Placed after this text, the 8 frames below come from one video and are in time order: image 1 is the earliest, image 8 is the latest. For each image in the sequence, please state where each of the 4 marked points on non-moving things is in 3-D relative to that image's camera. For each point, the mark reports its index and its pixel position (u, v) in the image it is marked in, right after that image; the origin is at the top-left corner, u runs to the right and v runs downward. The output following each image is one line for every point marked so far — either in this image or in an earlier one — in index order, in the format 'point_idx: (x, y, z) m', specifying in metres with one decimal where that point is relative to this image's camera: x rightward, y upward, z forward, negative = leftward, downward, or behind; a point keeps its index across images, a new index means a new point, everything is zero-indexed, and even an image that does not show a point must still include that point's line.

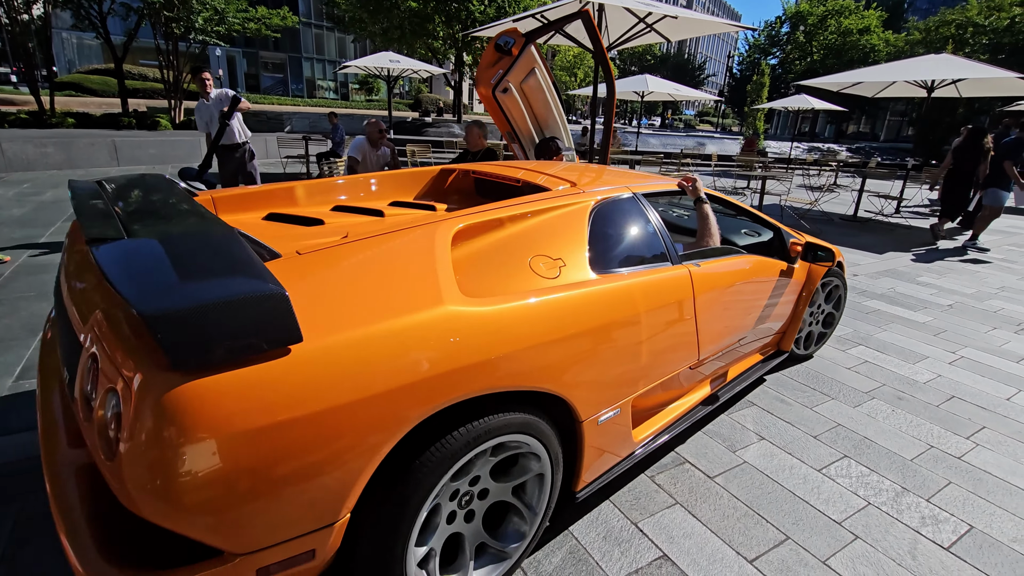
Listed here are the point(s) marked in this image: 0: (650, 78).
0: (+3.9, +5.9, +14.4) m
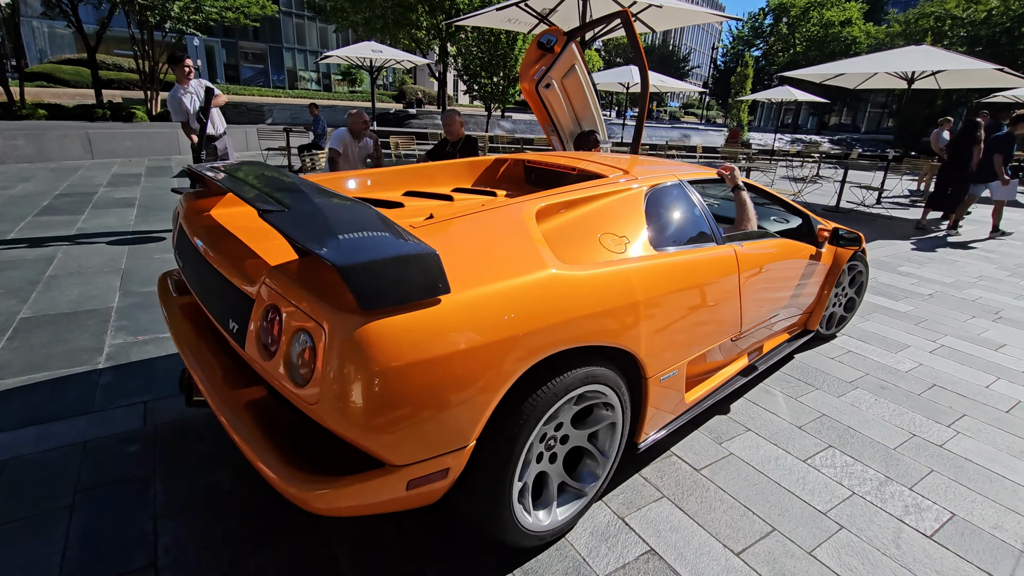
0: (+3.5, +6.2, +14.4) m
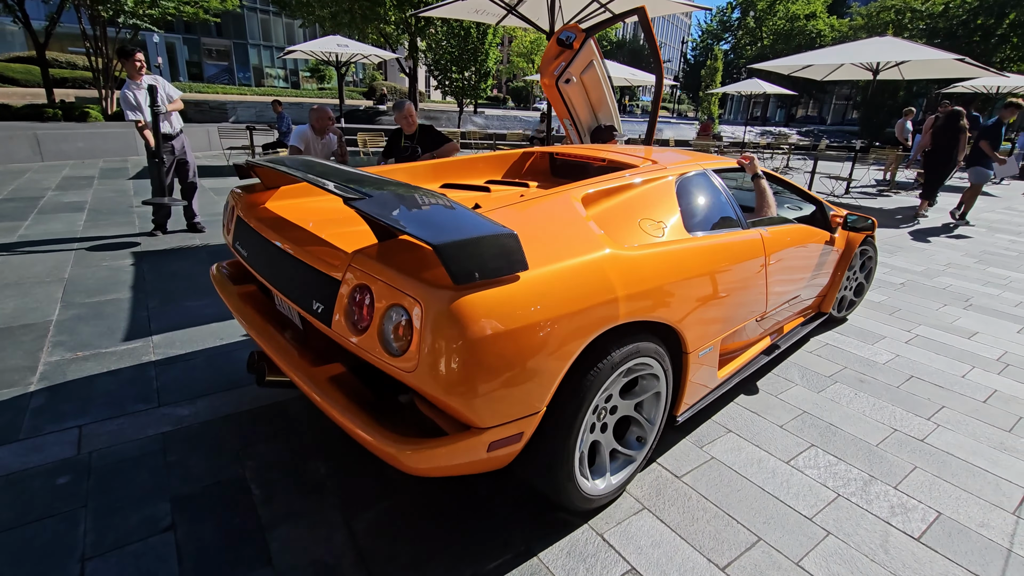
0: (+2.7, +6.3, +14.3) m
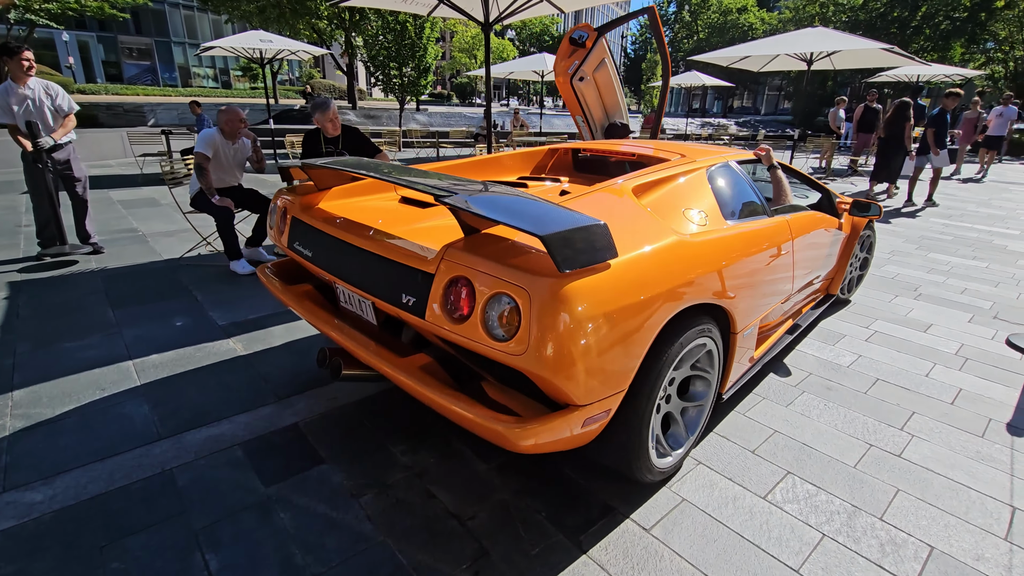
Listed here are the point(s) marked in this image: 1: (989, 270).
0: (+1.0, +6.4, +14.1) m
1: (+4.6, +0.2, +4.9) m
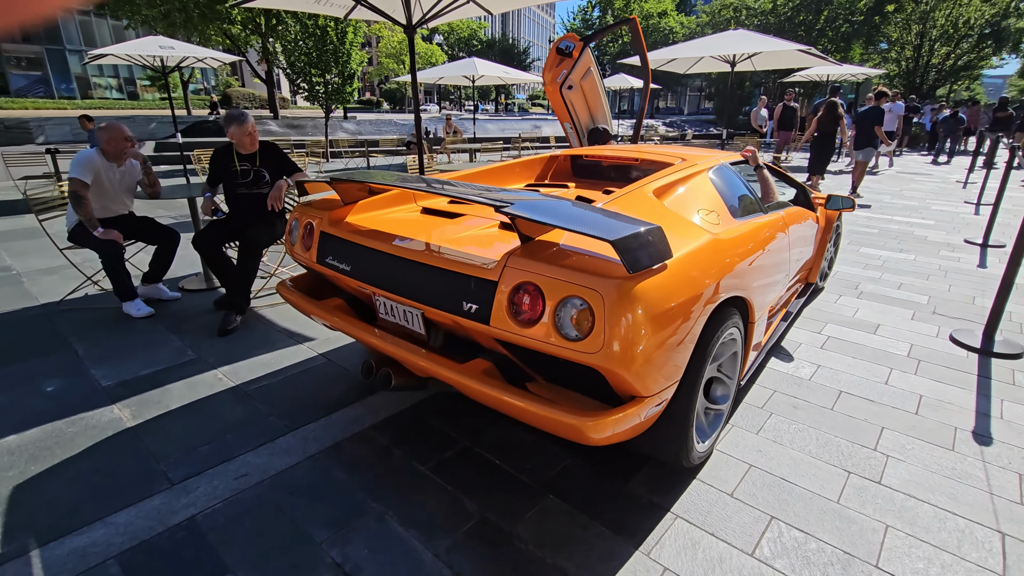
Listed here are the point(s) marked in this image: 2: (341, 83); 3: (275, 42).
0: (-0.9, +6.2, +13.8) m
1: (+4.0, +0.2, +5.1) m
2: (-5.3, +6.3, +15.8) m
3: (-7.8, +8.1, +16.7) m
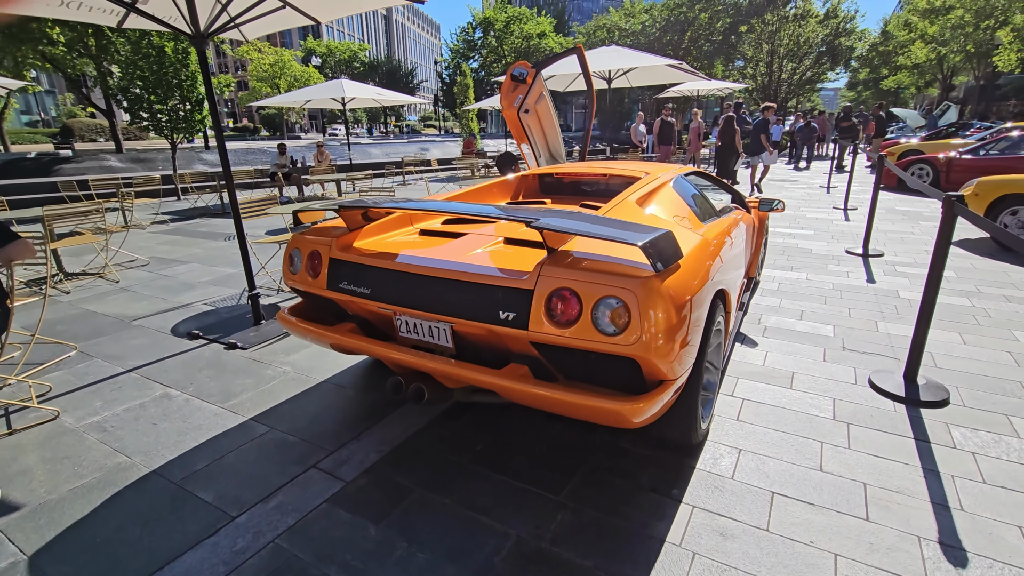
0: (-4.1, +5.1, +12.7) m
1: (+2.8, +0.1, +4.8) m
2: (-8.7, +4.8, +13.9) m
3: (-11.5, +6.3, +14.4) m
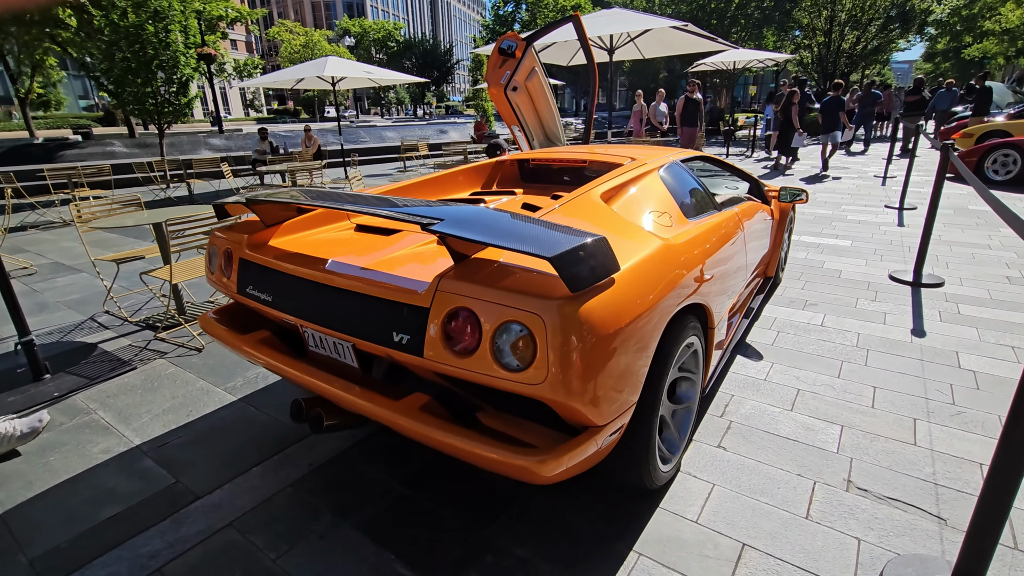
0: (-4.1, +5.2, +11.6) m
1: (+2.1, -0.3, +3.4) m
2: (-8.6, +5.0, +13.2) m
3: (-11.3, +6.6, +13.9) m
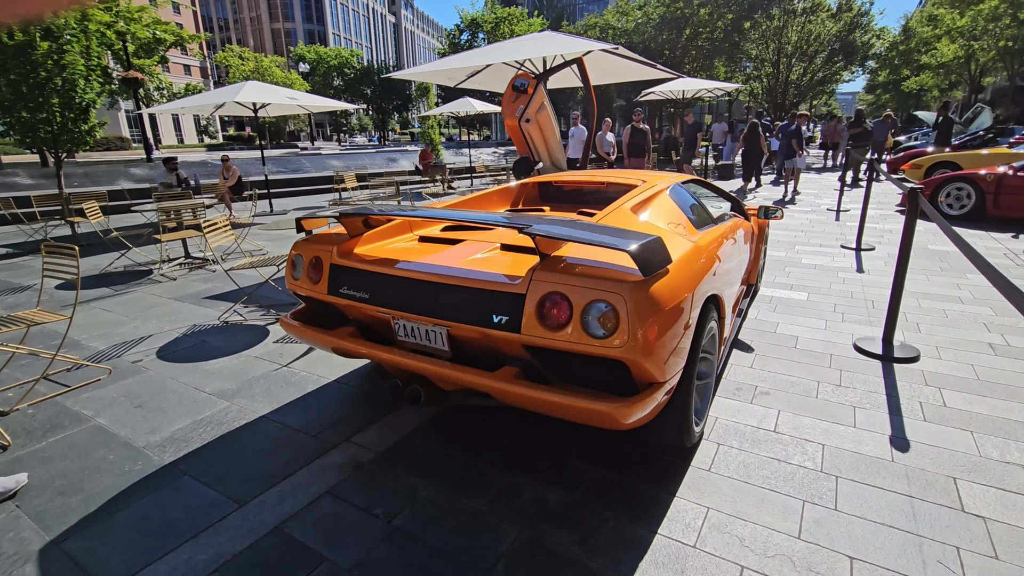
0: (-5.4, +4.2, +10.6) m
1: (+1.3, -0.8, +2.5) m
2: (-10.0, +4.0, +11.9) m
3: (-12.7, +5.4, +12.5) m
